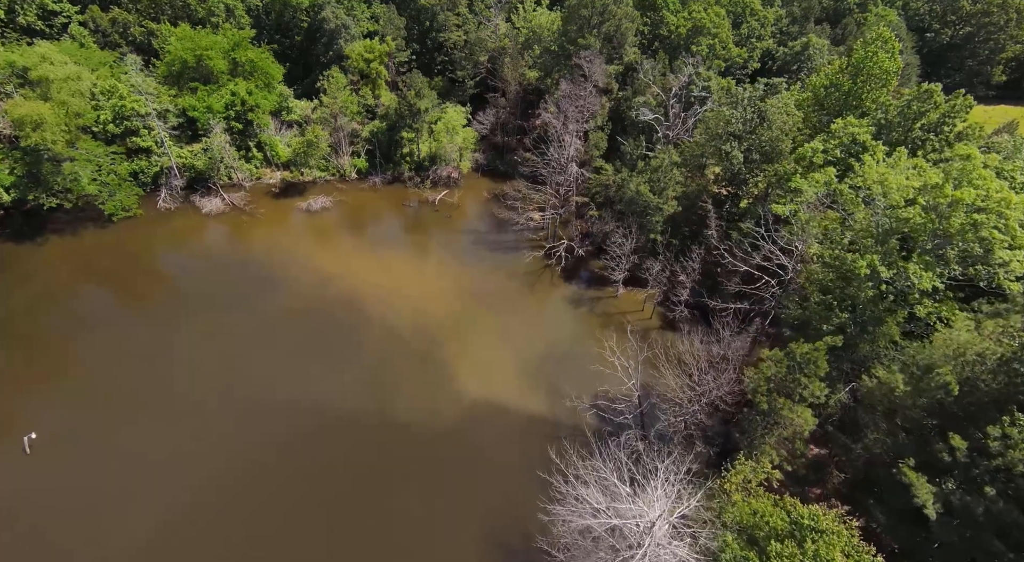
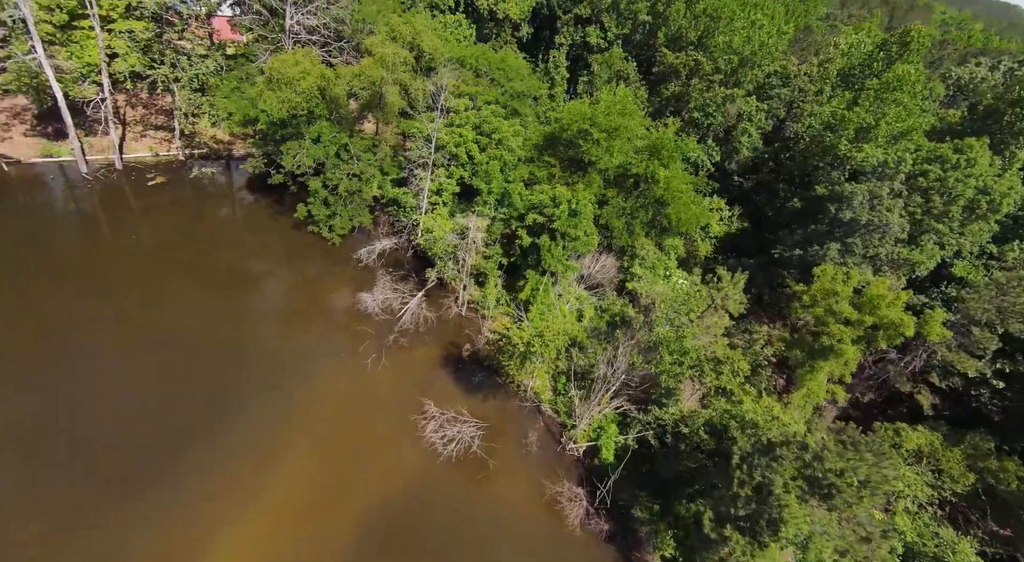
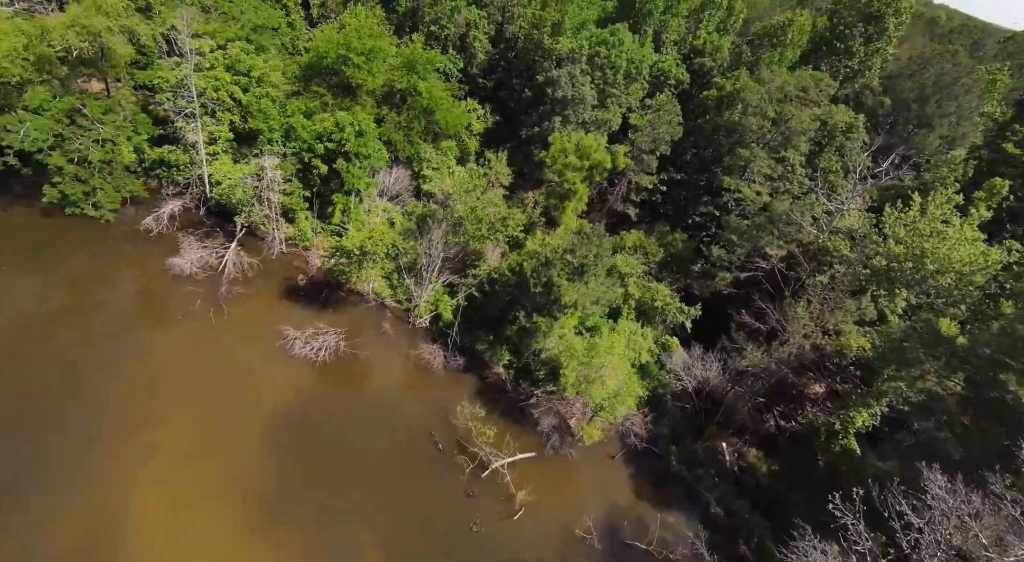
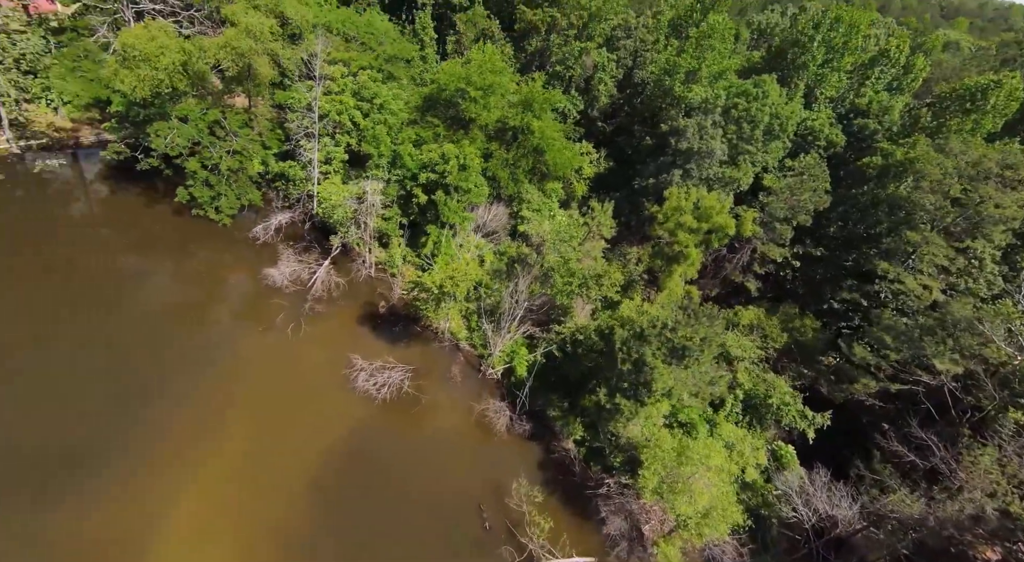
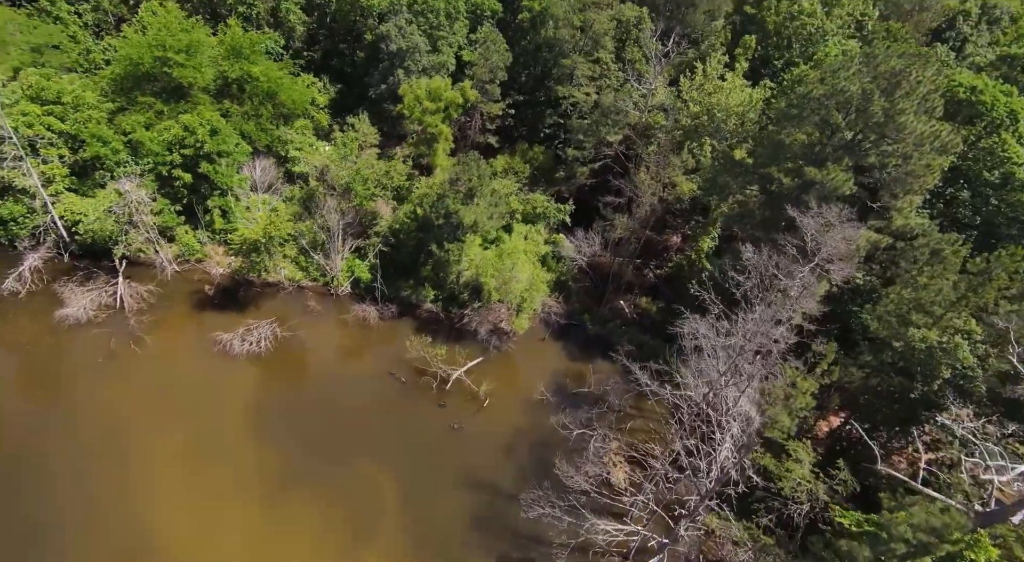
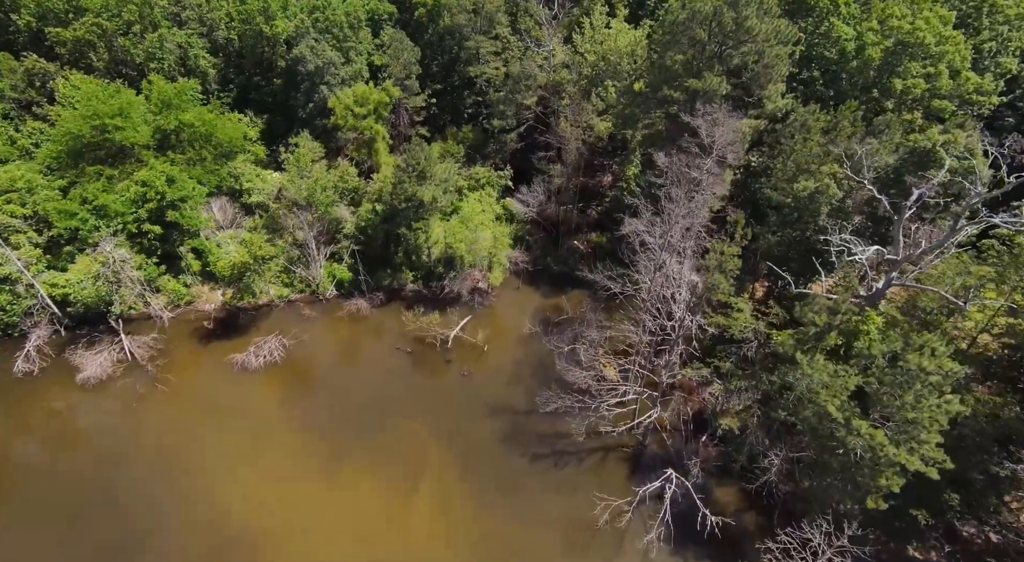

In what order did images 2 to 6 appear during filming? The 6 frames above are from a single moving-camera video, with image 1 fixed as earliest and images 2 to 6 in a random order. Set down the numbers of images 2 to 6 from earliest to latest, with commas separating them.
6, 5, 3, 4, 2
